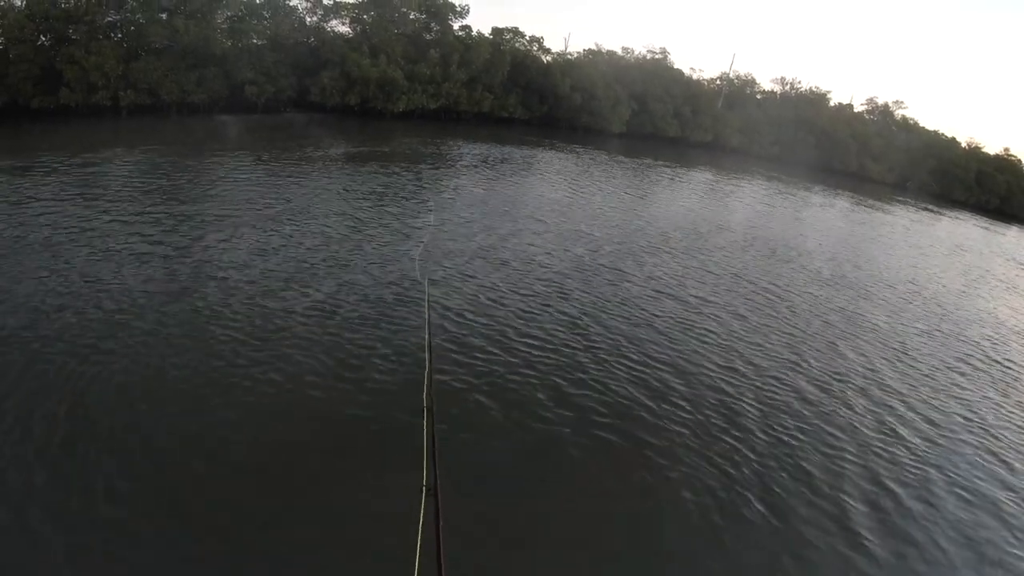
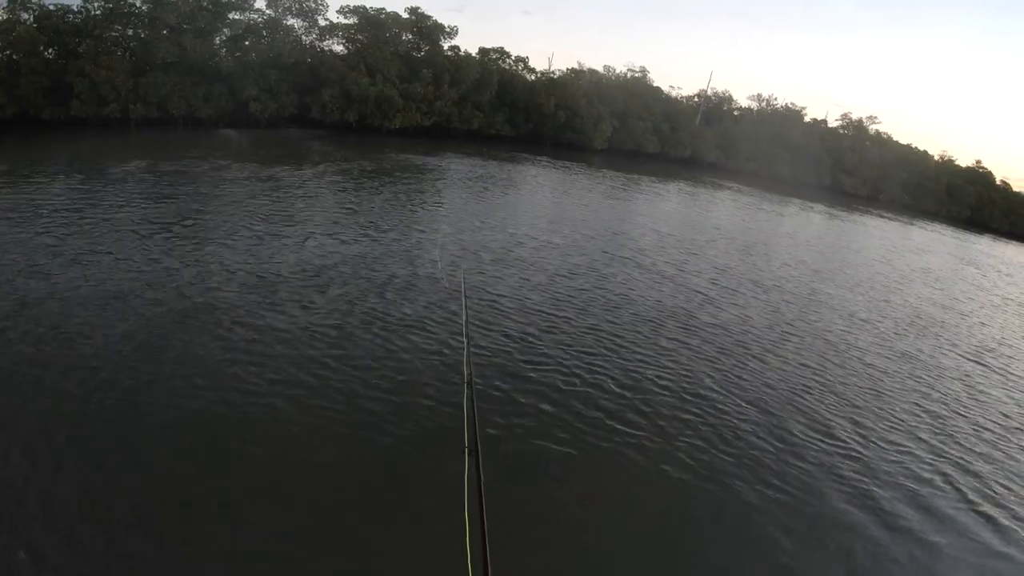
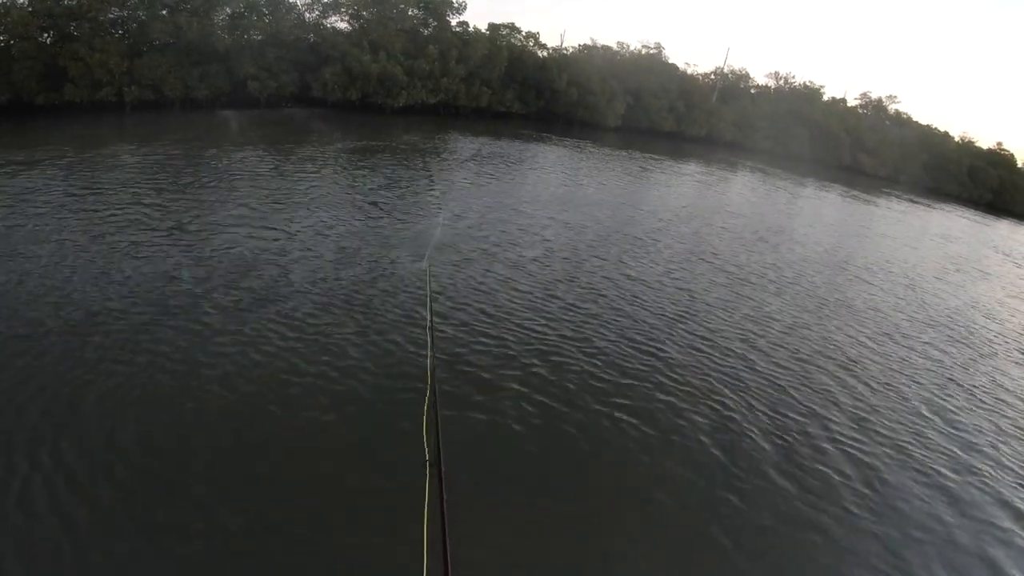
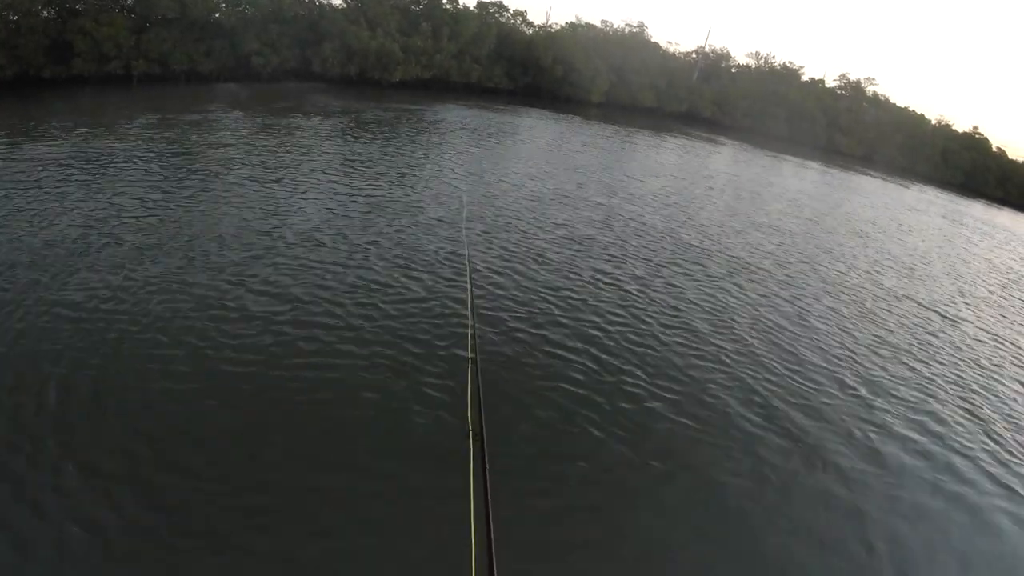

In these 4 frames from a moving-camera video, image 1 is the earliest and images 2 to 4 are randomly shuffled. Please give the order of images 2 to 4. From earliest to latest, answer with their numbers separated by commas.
3, 2, 4
